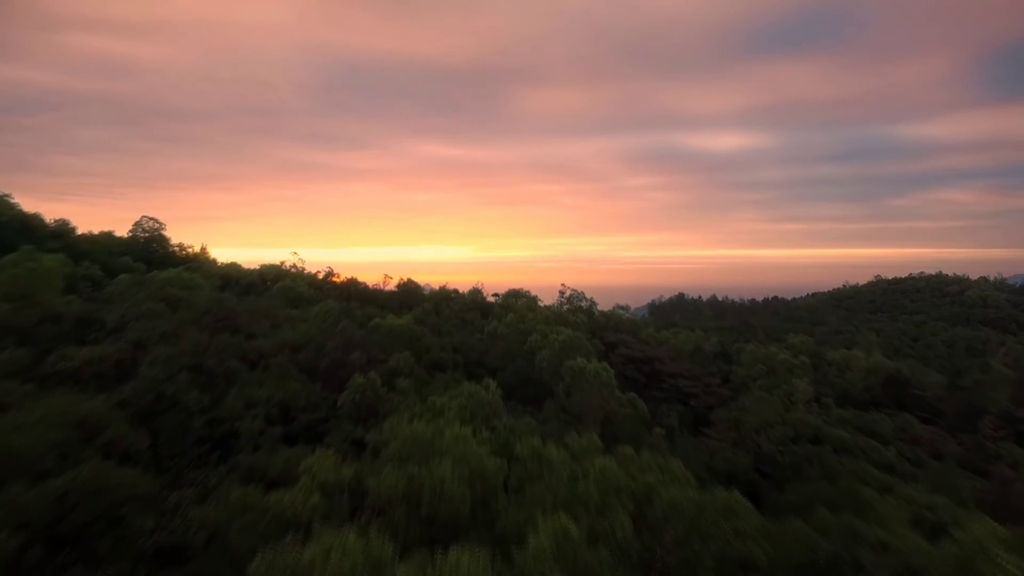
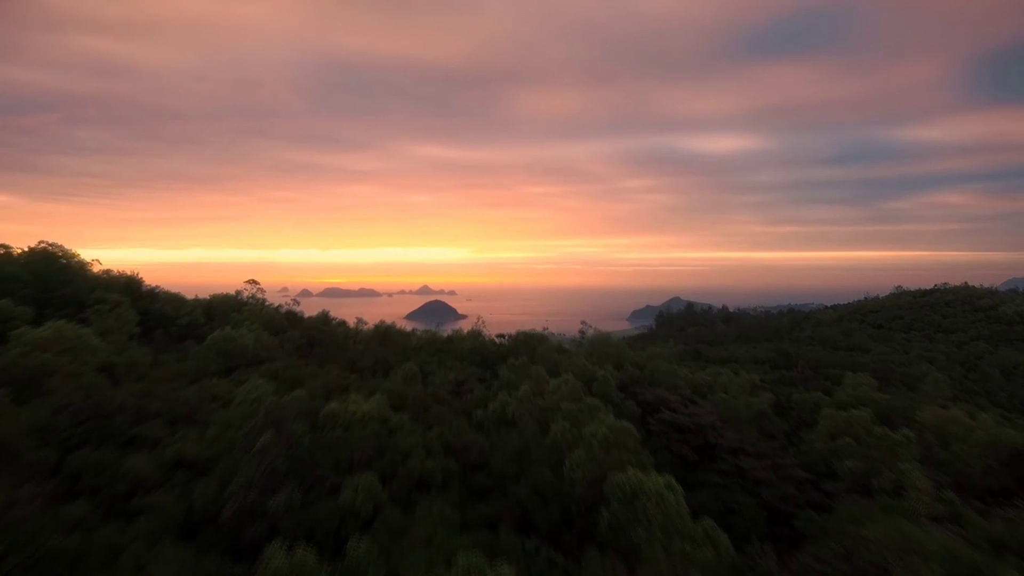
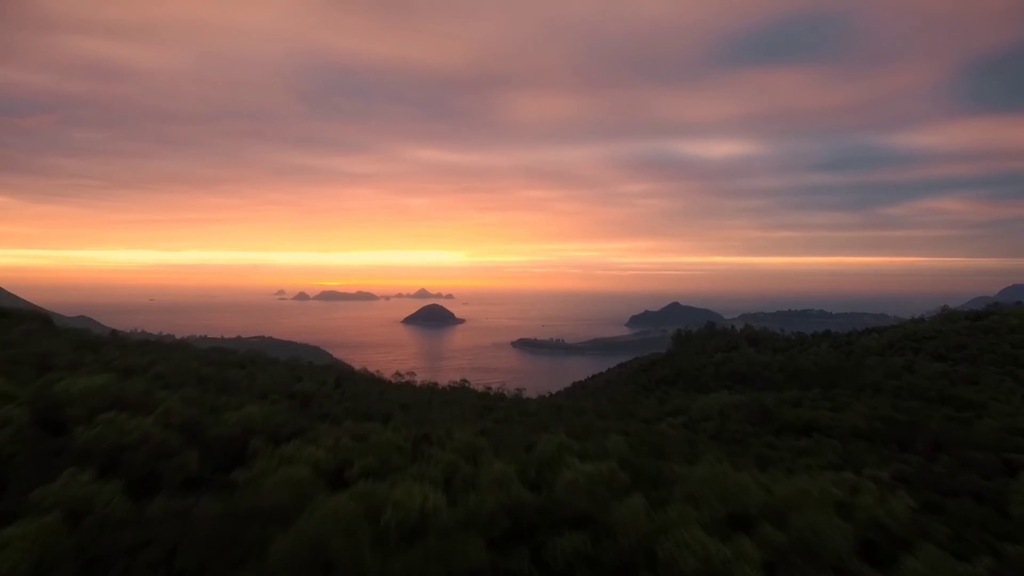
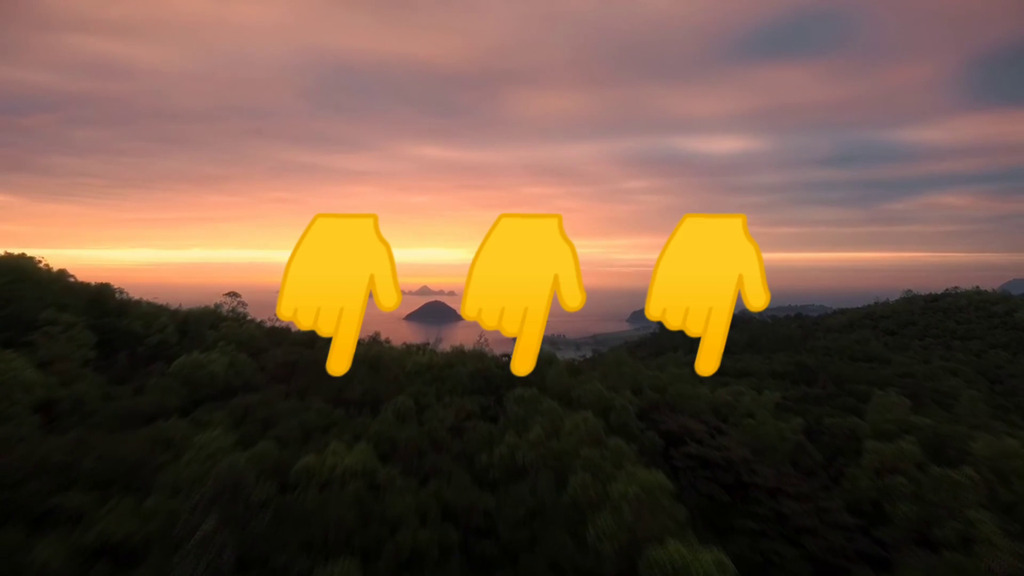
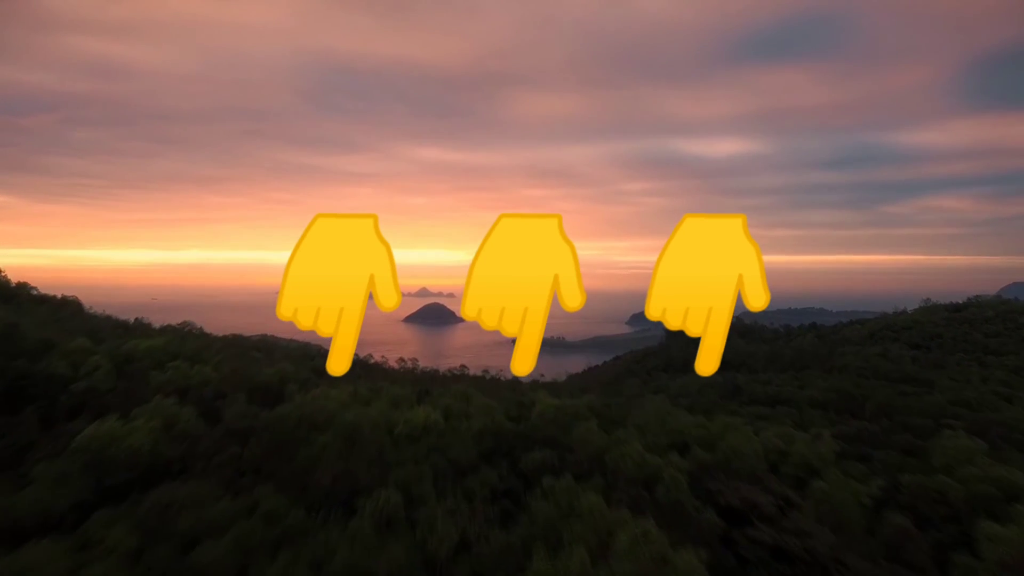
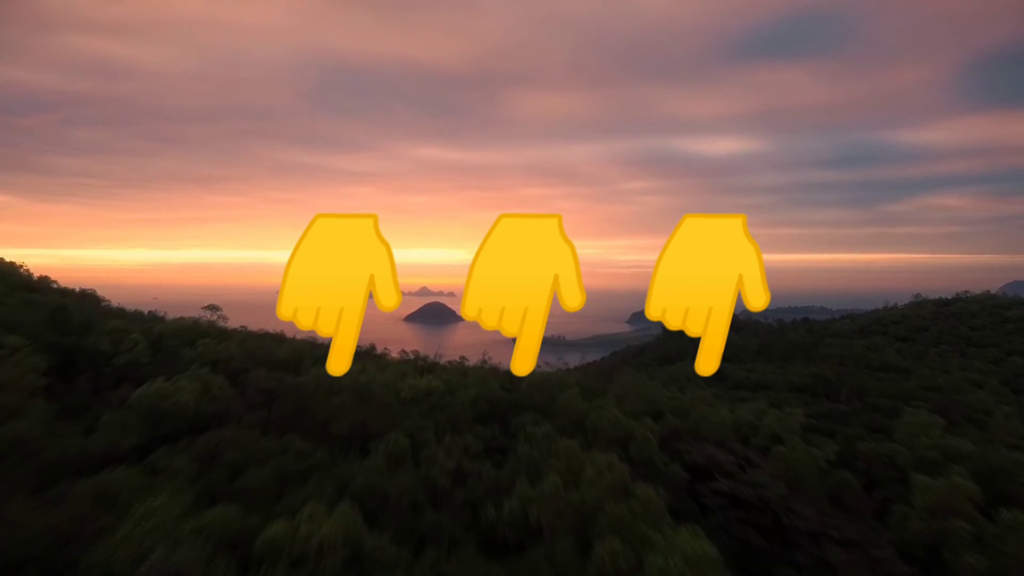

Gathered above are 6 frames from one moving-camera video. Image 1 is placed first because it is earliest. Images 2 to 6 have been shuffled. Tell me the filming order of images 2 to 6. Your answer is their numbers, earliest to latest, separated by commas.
2, 4, 6, 5, 3
